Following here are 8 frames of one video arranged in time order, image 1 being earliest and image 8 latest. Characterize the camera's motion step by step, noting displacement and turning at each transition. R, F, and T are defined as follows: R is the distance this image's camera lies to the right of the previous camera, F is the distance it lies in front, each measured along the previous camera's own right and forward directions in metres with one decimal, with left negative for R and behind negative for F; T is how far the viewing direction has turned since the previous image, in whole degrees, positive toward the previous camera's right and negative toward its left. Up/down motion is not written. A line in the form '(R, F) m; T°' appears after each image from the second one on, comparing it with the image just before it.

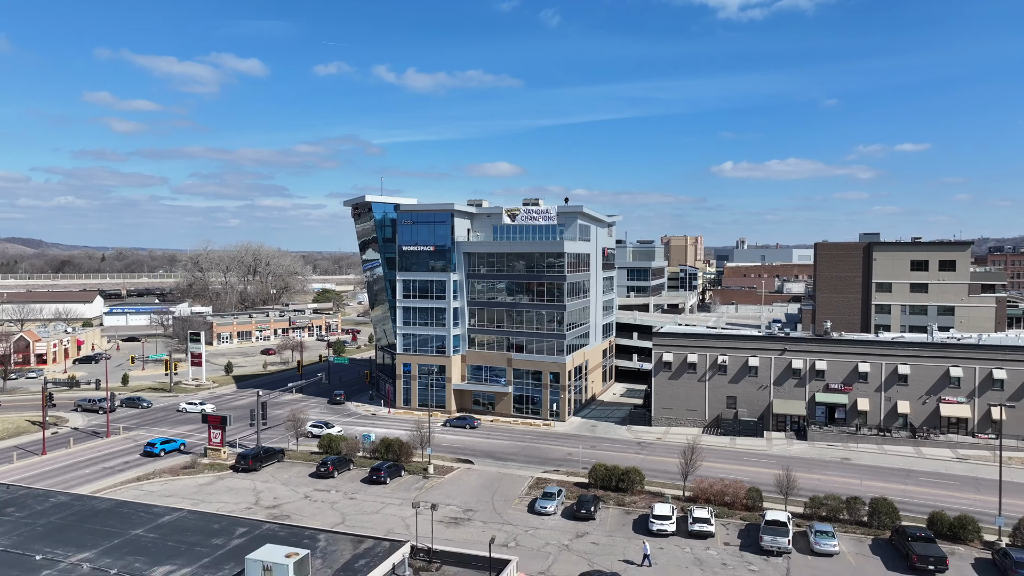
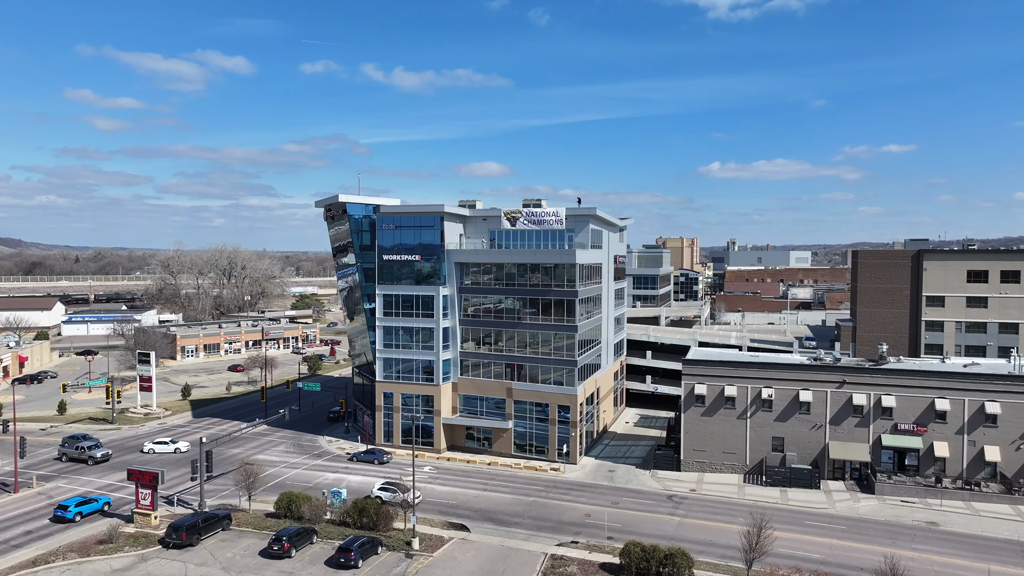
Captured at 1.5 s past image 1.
(-0.7, +9.6) m; +1°
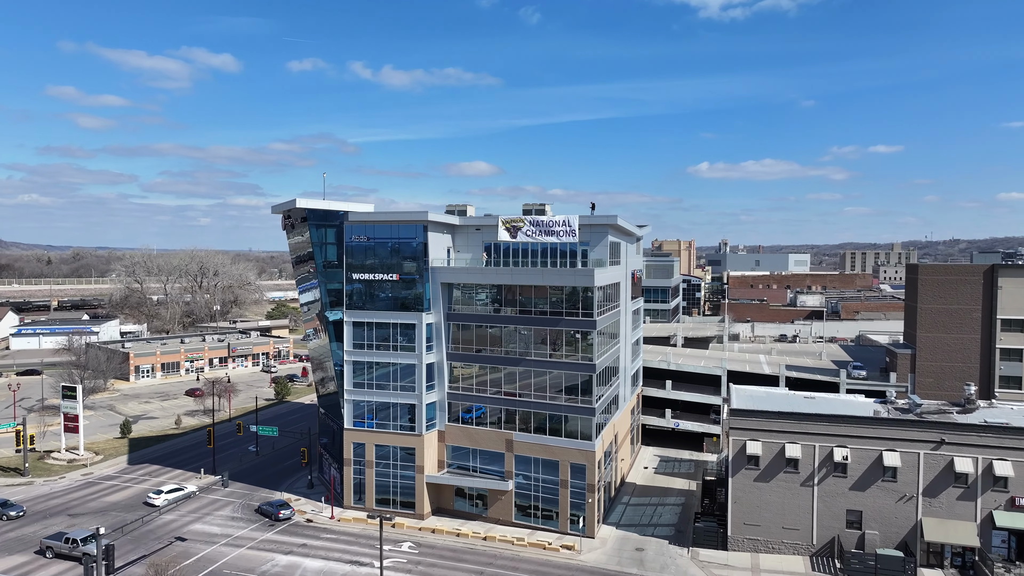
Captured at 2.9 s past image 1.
(-0.5, +10.4) m; +1°
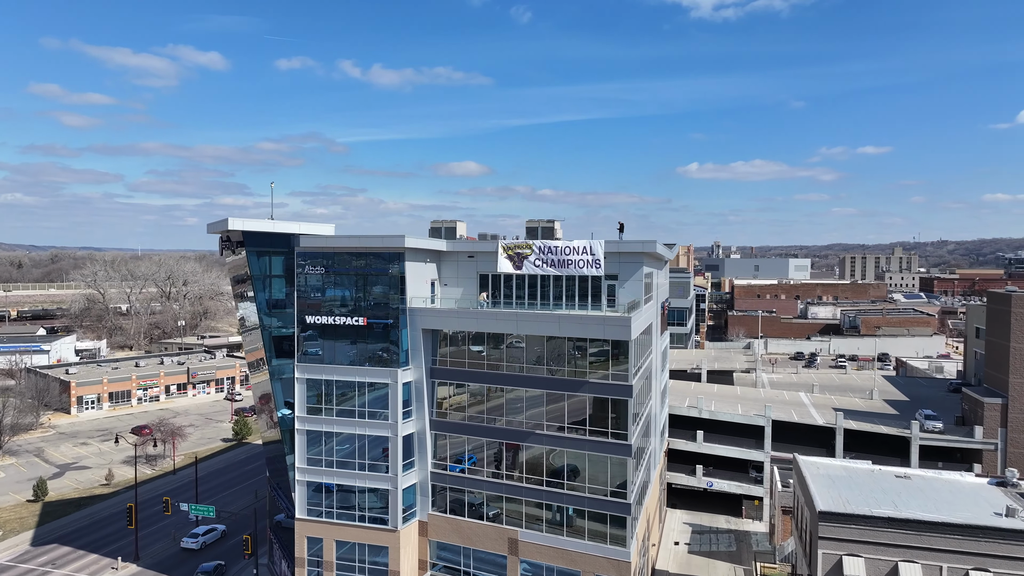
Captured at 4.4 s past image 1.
(-0.5, +10.6) m; +1°
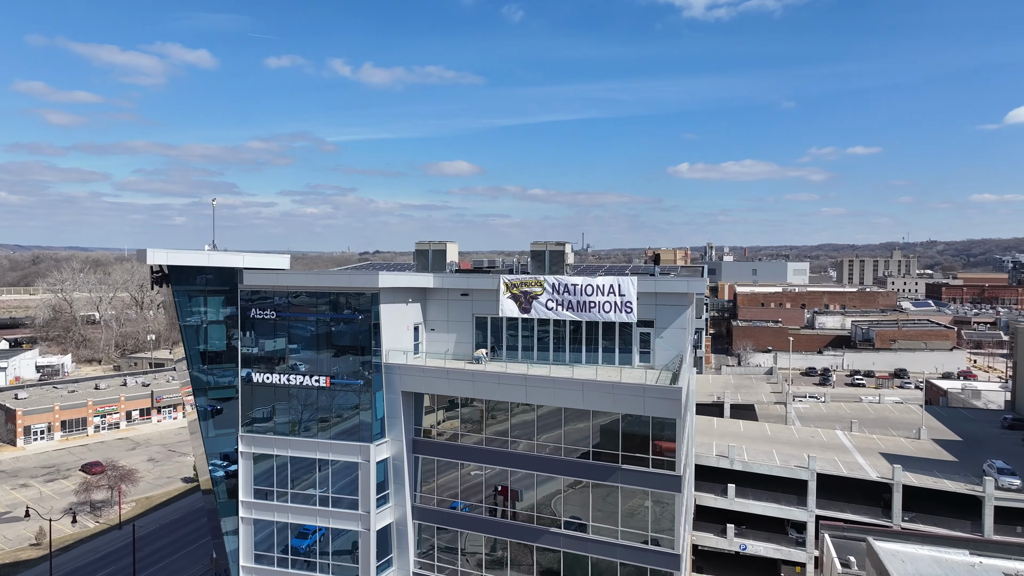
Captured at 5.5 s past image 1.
(-0.4, +7.4) m; +1°
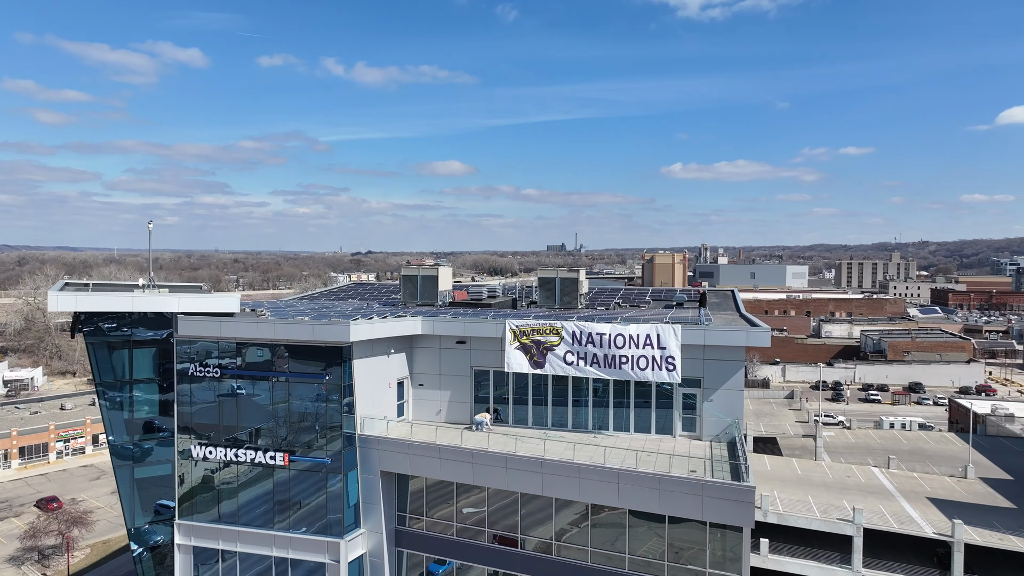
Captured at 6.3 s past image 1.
(-0.4, +5.5) m; 0°
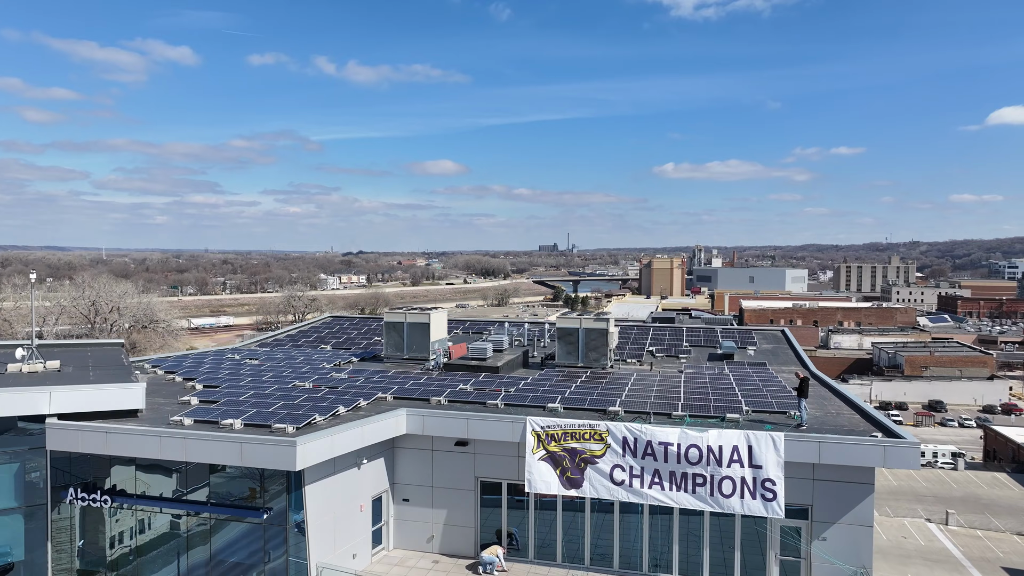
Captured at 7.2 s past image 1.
(-0.5, +6.3) m; 0°
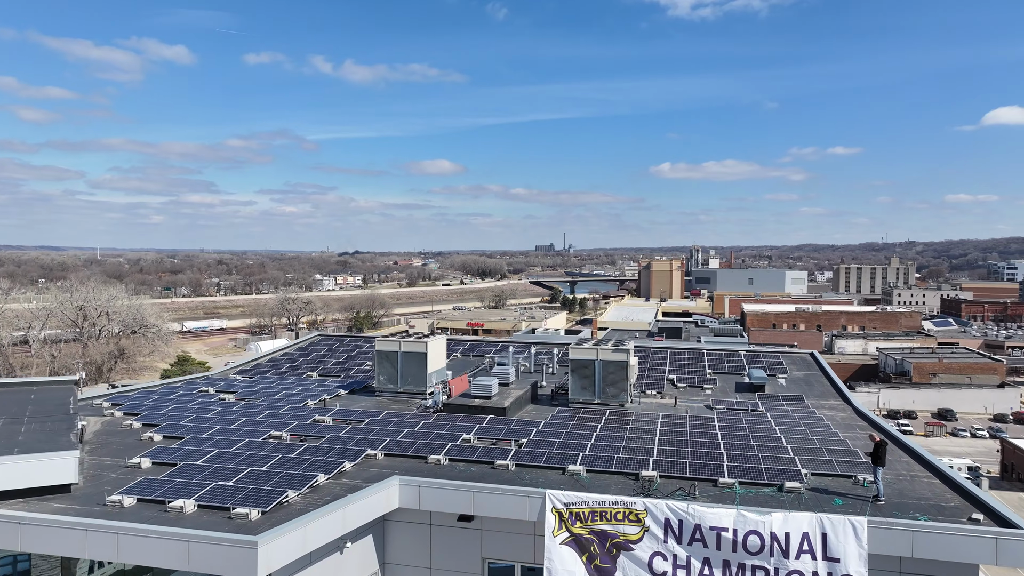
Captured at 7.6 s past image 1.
(-0.3, +2.7) m; 0°
